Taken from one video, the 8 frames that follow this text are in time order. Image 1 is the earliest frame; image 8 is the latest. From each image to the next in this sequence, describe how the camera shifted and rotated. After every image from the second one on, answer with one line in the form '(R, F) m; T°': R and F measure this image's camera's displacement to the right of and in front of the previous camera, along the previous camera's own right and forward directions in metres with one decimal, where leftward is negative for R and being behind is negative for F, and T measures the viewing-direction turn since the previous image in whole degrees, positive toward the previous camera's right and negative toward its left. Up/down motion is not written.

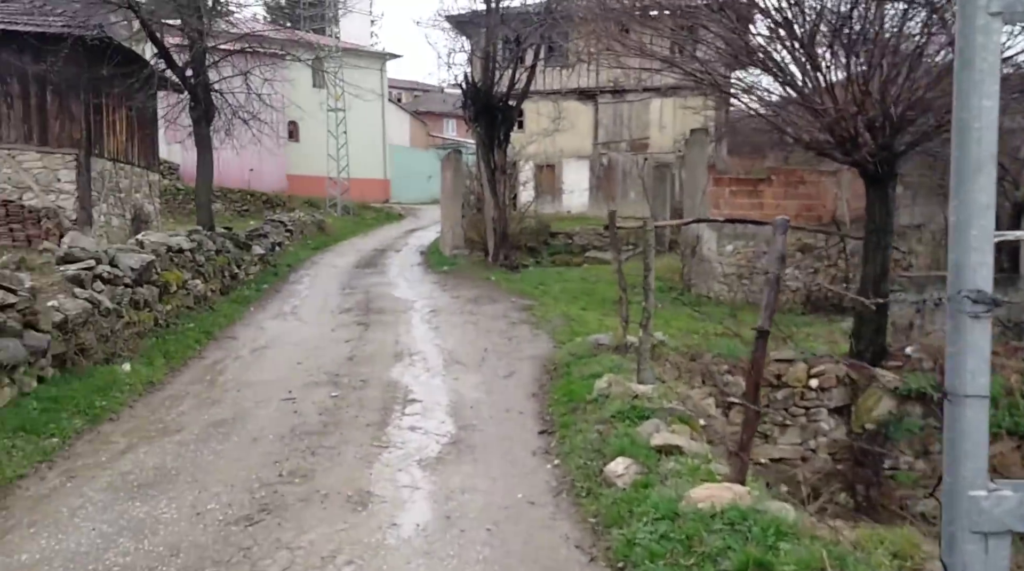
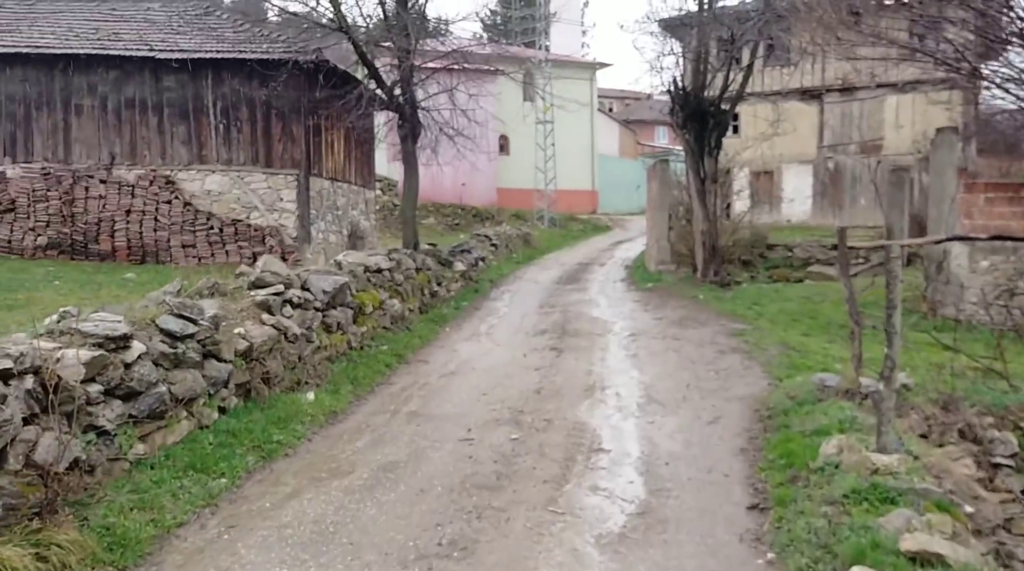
(+0.1, +0.9) m; -12°
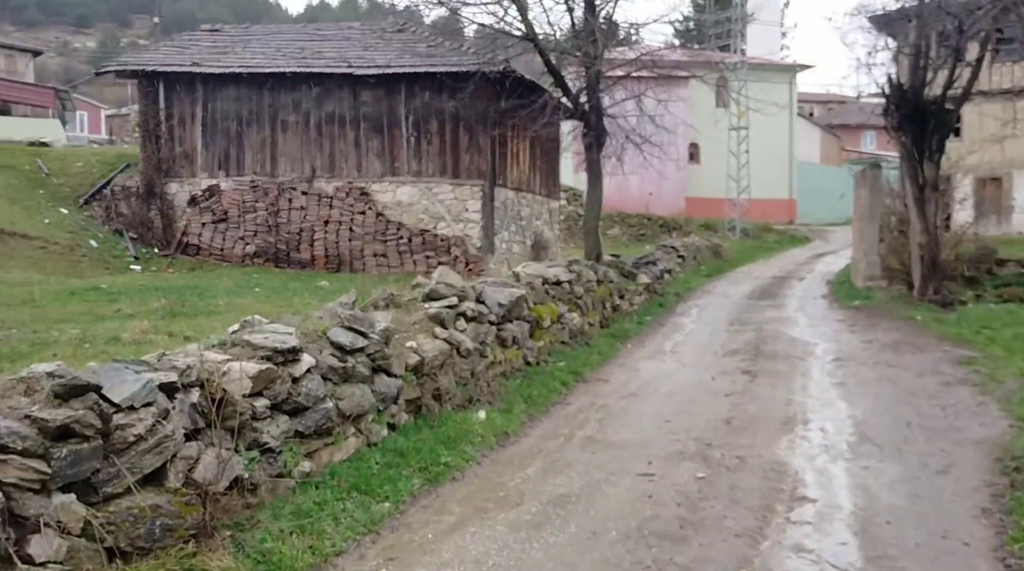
(0.0, +0.6) m; -10°
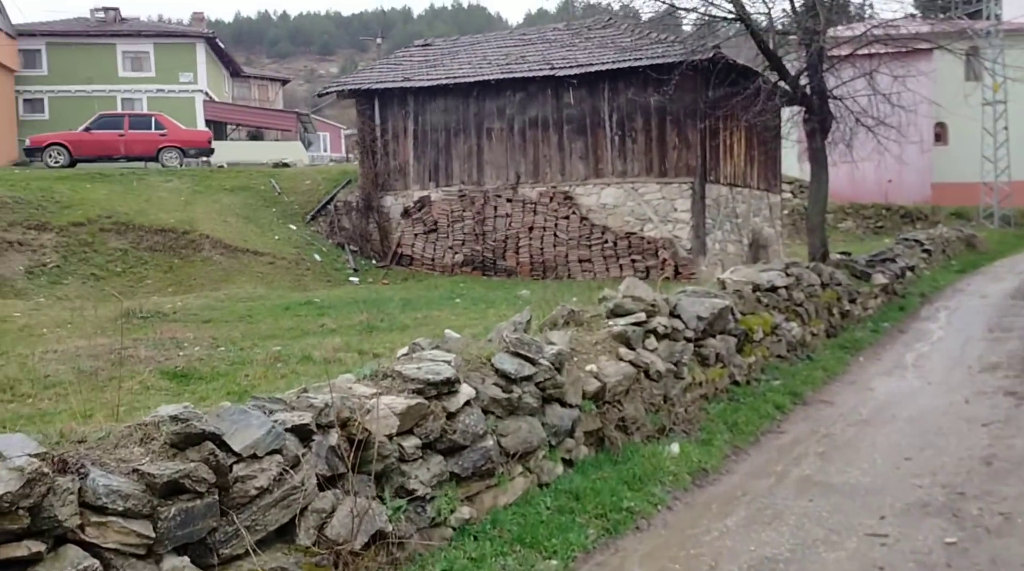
(+0.3, +1.1) m; -13°
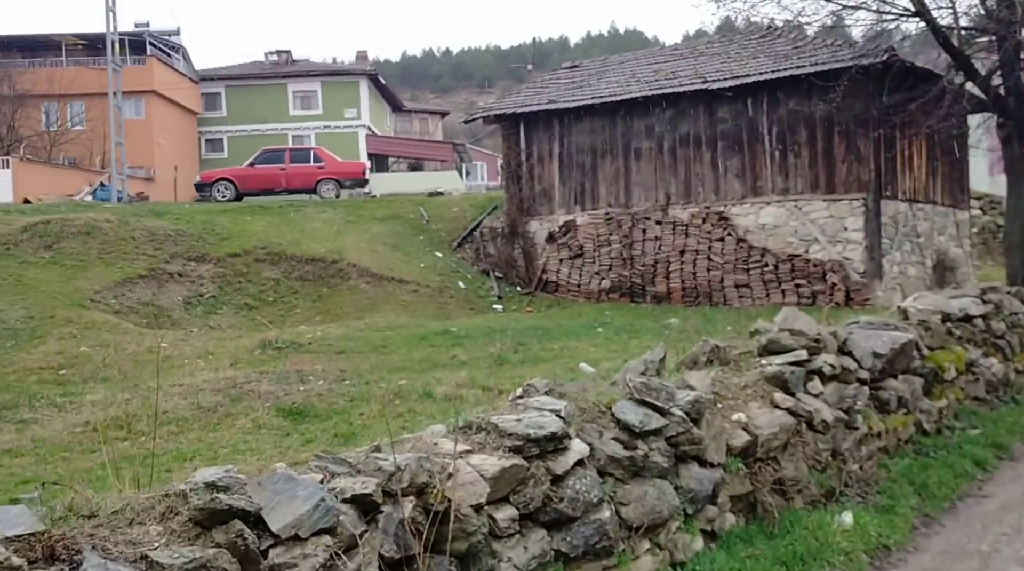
(+0.2, +1.1) m; -9°
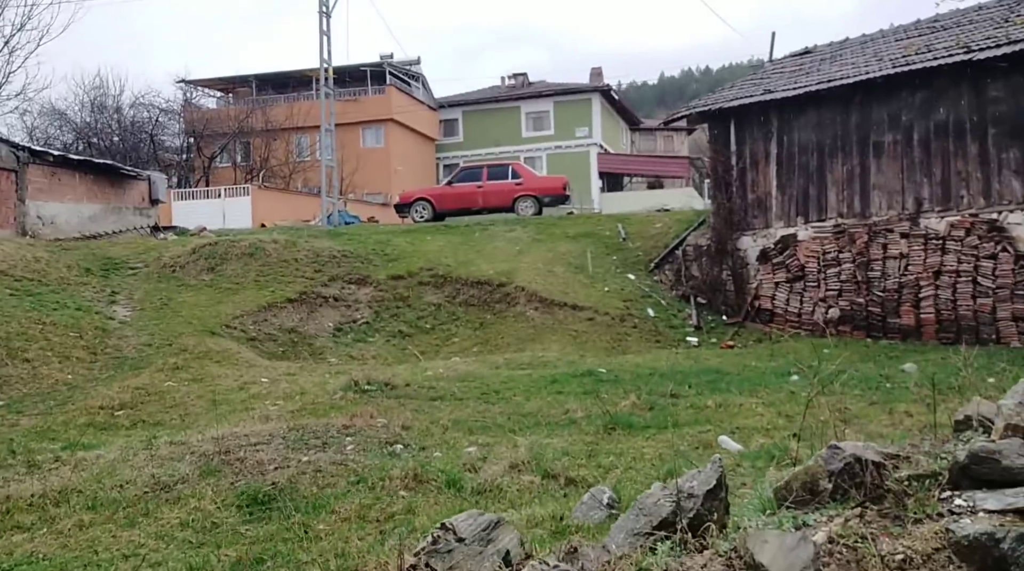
(+1.1, +3.4) m; -14°
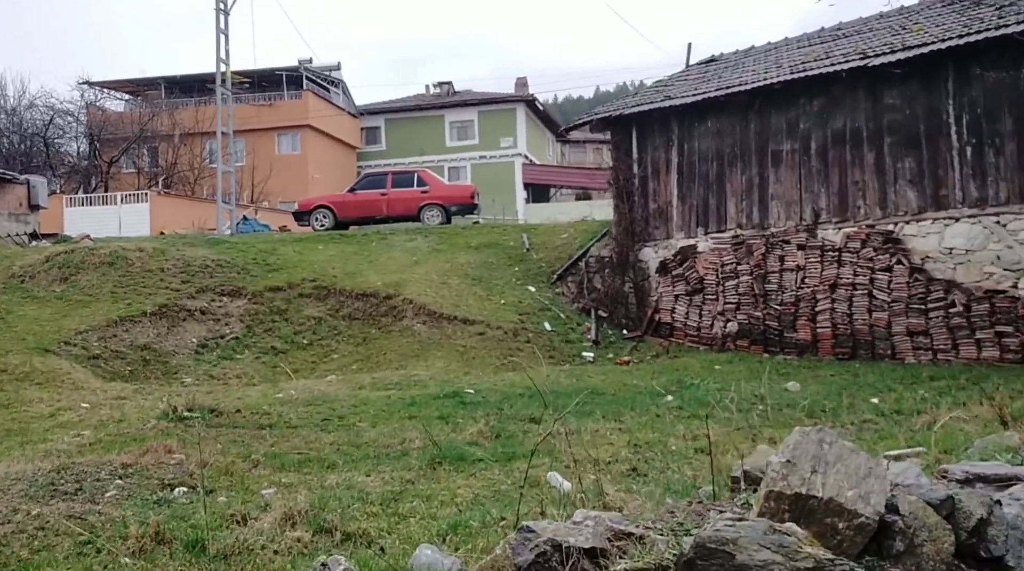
(+0.9, +1.0) m; +3°
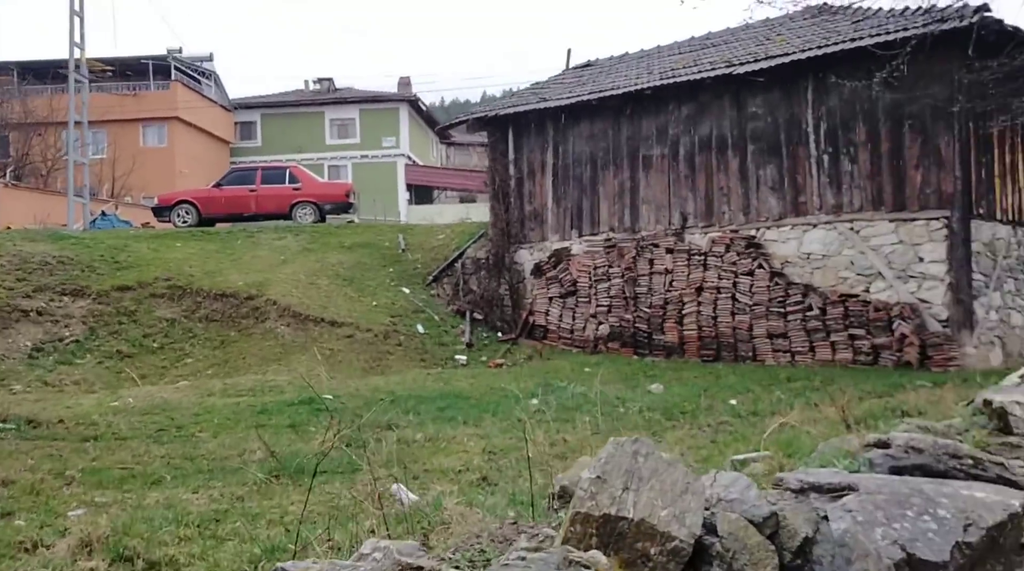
(+0.2, +0.3) m; +6°
